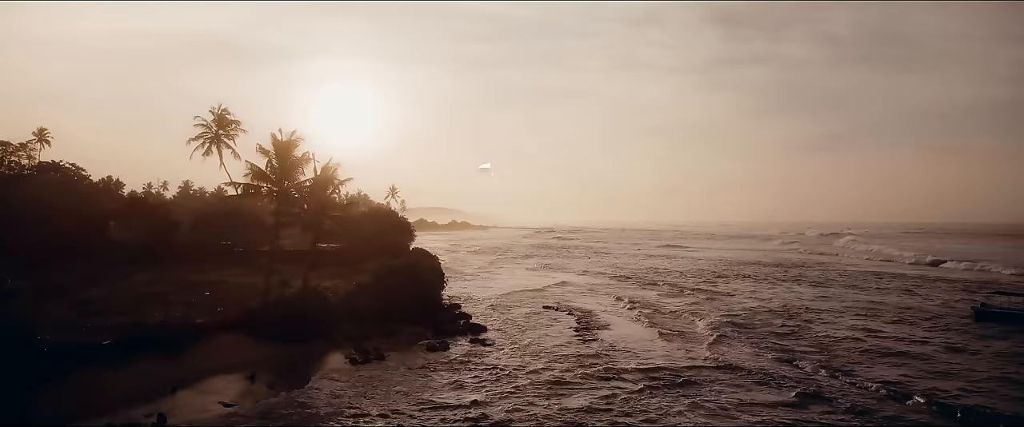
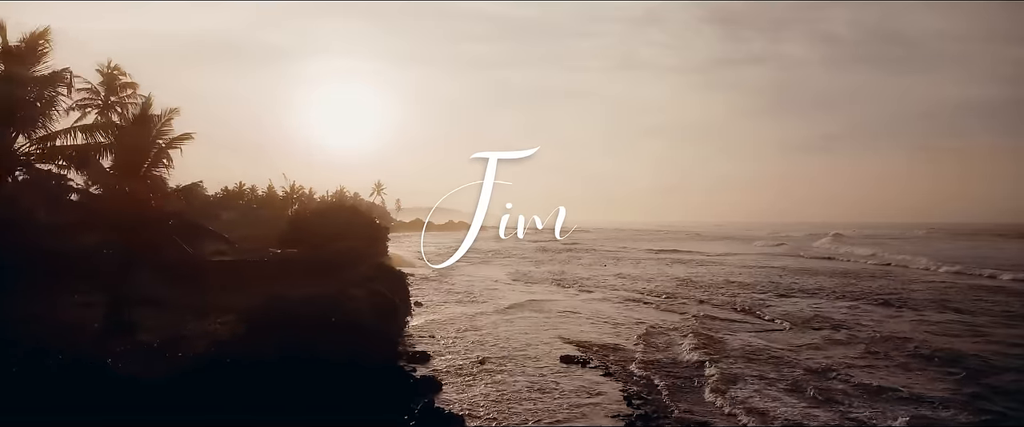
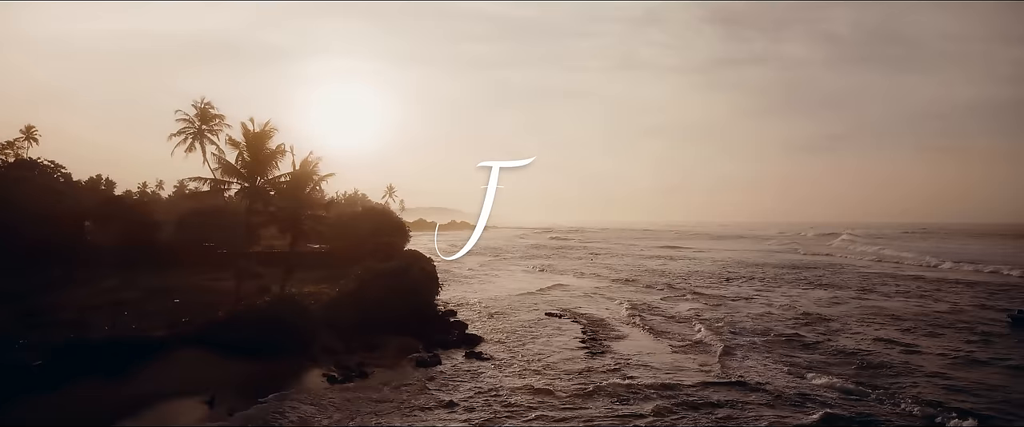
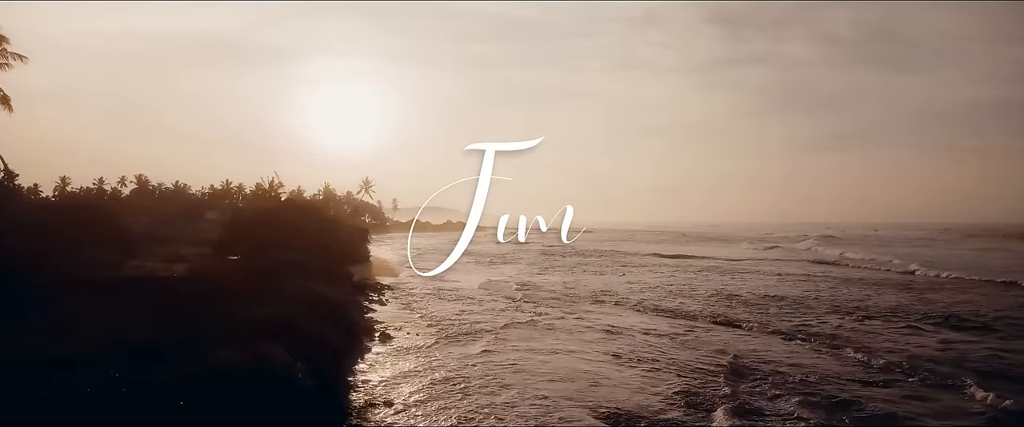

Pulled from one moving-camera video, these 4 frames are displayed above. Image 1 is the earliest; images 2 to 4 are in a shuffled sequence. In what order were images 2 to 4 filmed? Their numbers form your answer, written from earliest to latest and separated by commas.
3, 2, 4
